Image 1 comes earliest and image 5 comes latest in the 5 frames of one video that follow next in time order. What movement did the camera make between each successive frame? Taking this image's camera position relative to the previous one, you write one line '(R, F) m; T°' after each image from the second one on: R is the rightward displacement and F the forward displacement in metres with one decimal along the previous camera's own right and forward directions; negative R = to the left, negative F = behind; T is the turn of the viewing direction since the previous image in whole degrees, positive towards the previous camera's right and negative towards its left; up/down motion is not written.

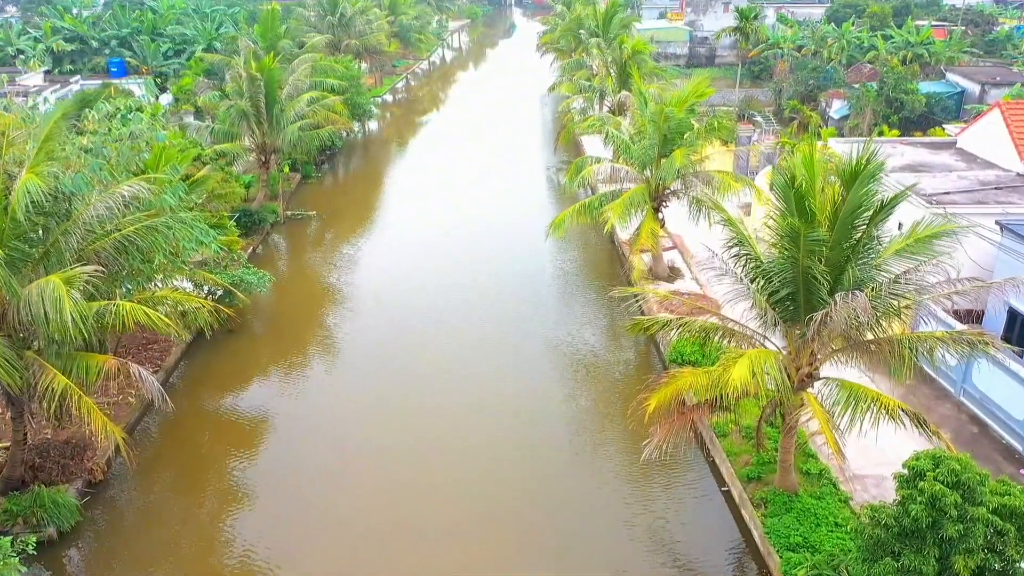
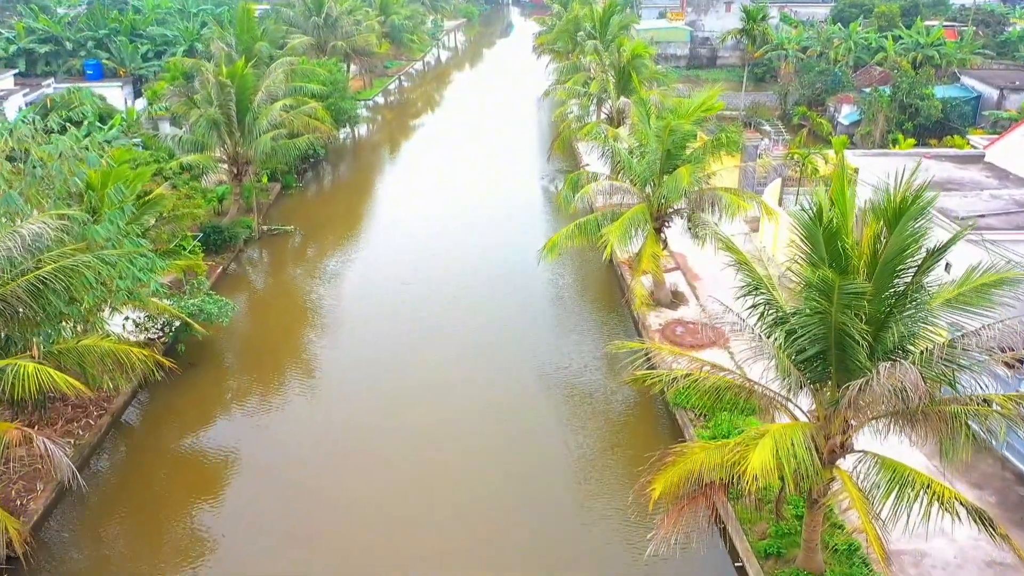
(+0.2, +1.4) m; 0°
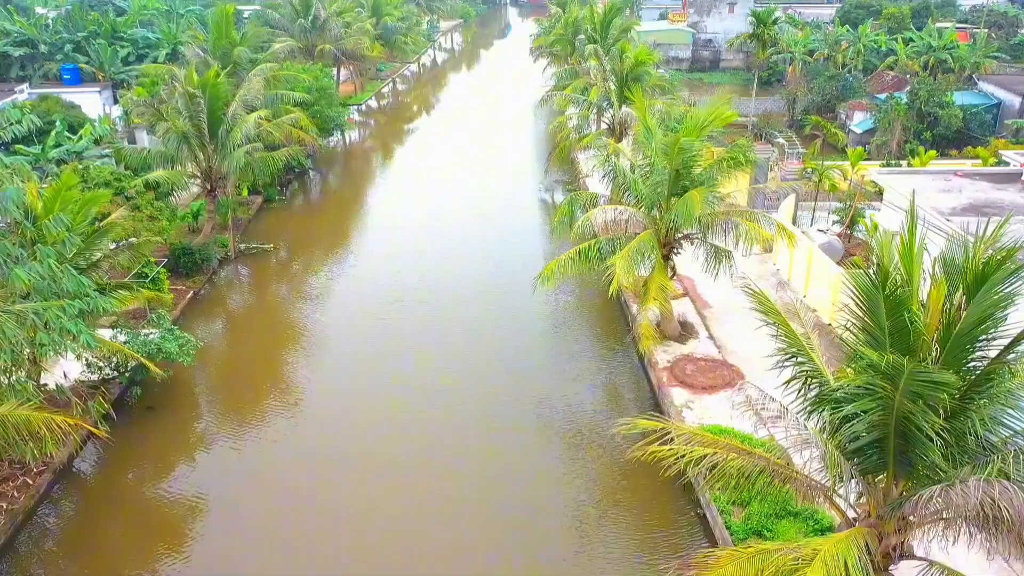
(+0.1, +1.4) m; 0°
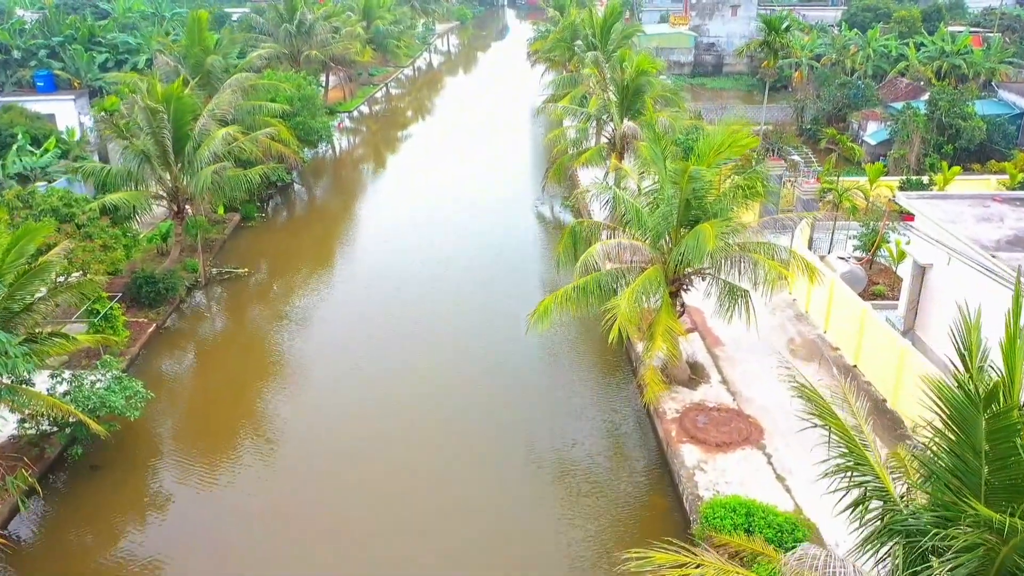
(+0.1, +1.4) m; 0°
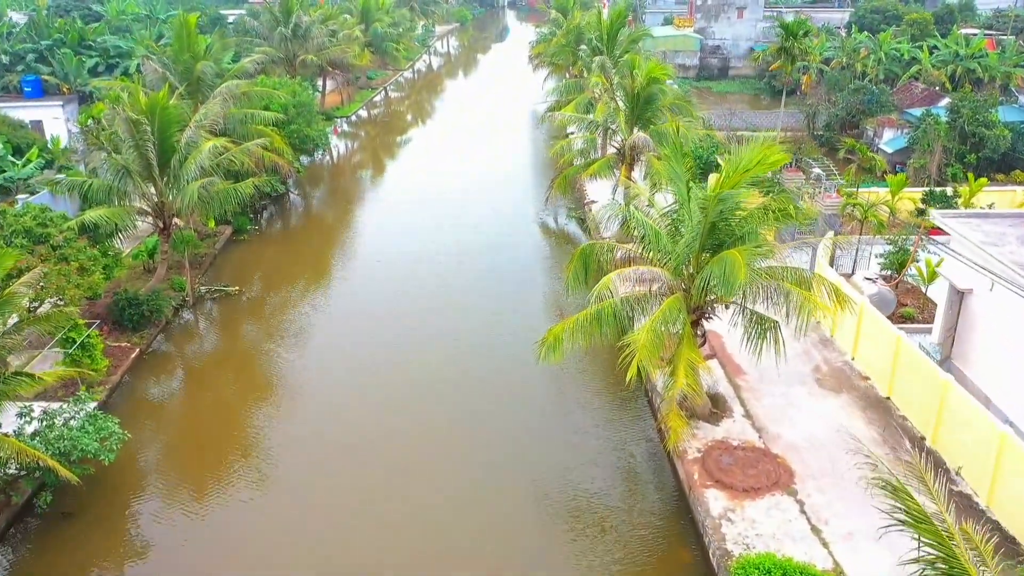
(-0.1, +0.9) m; 0°
